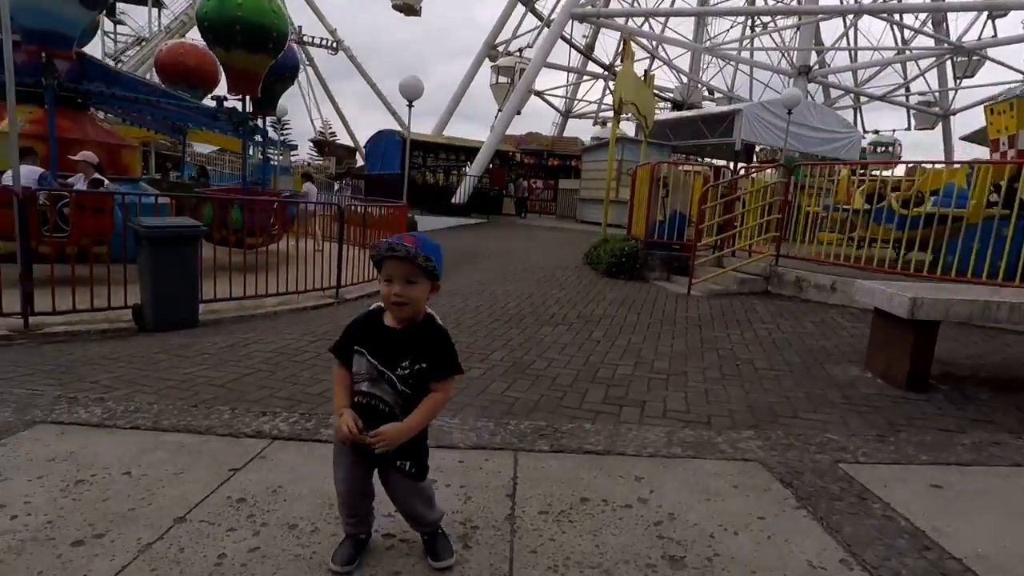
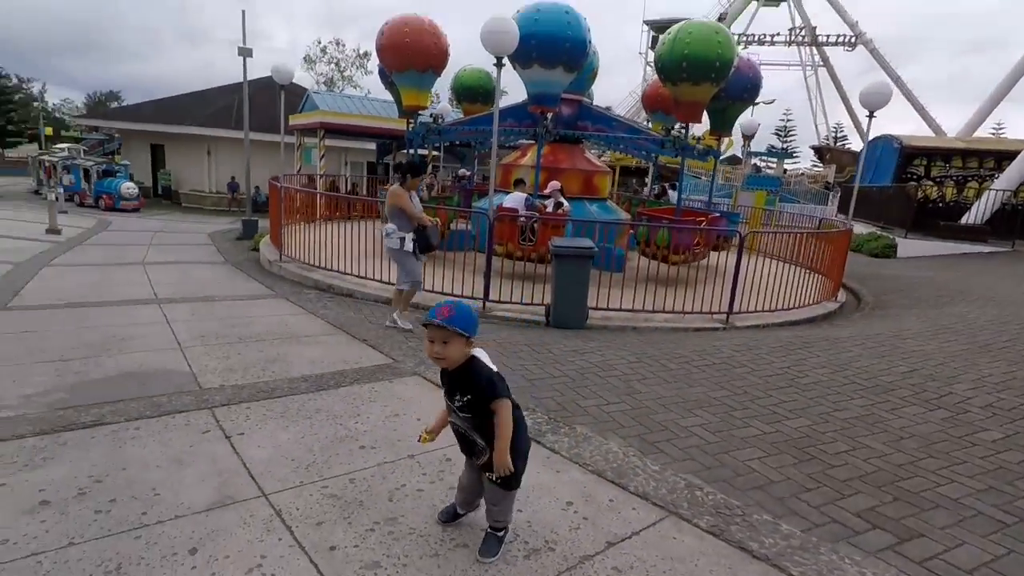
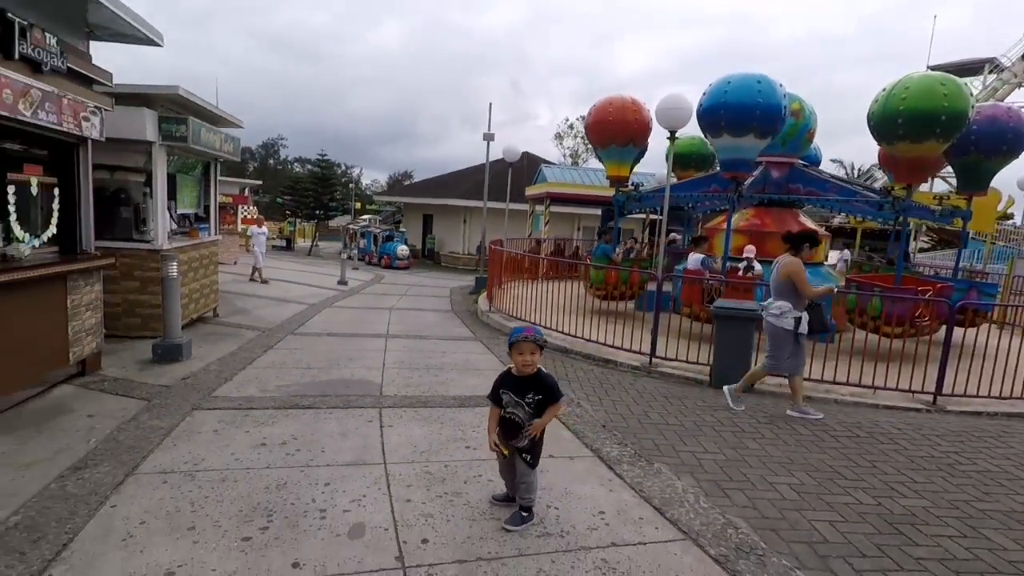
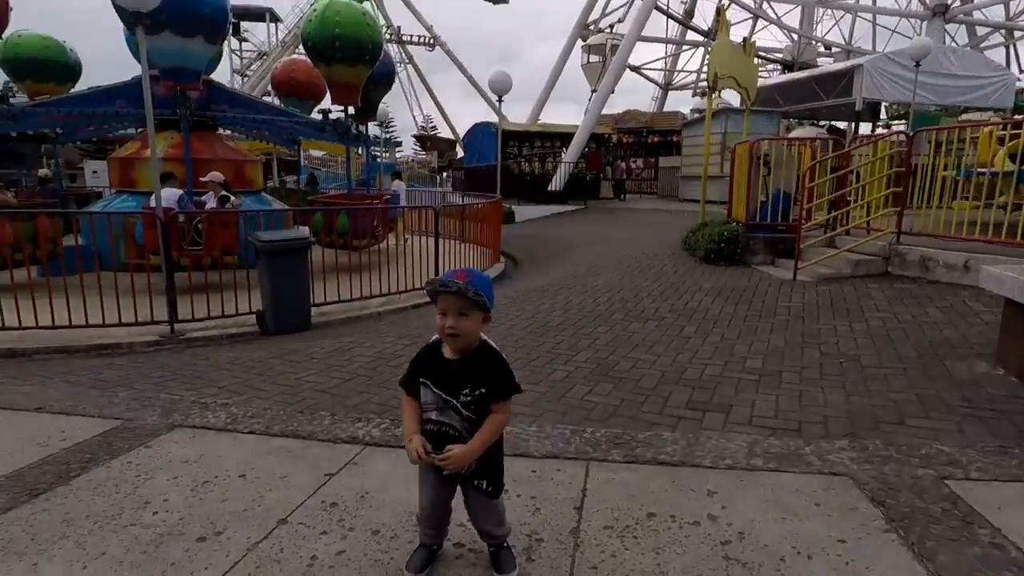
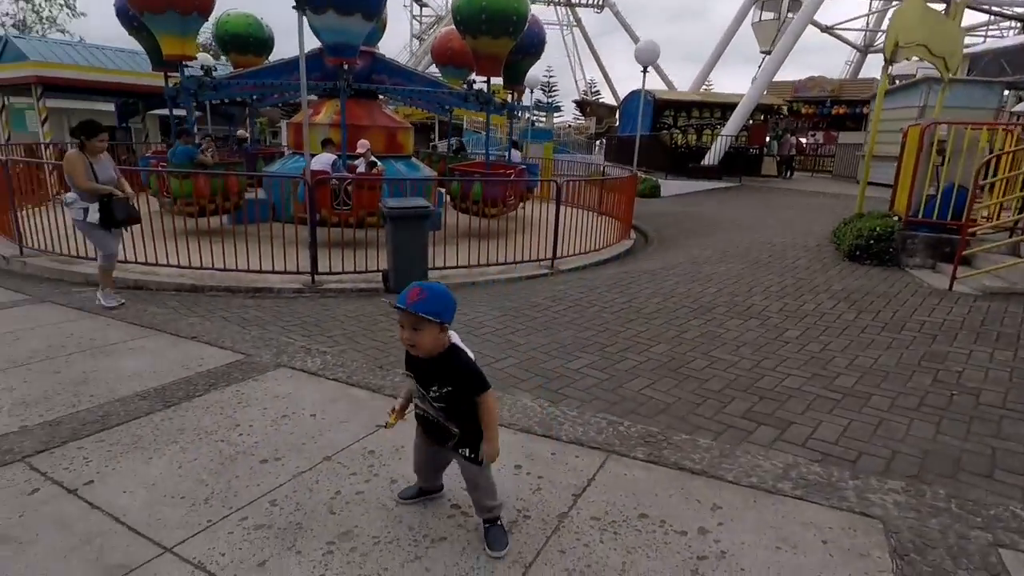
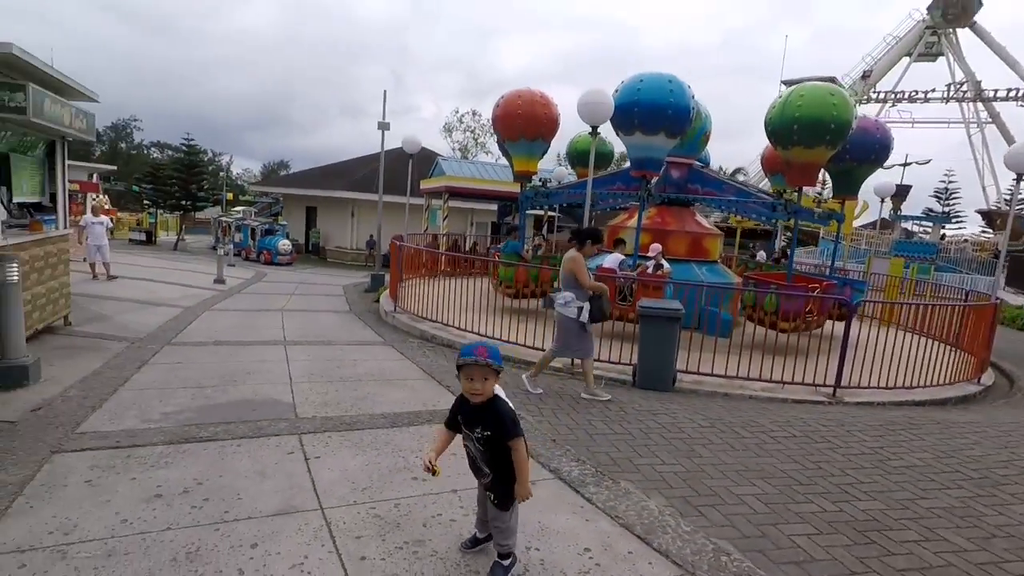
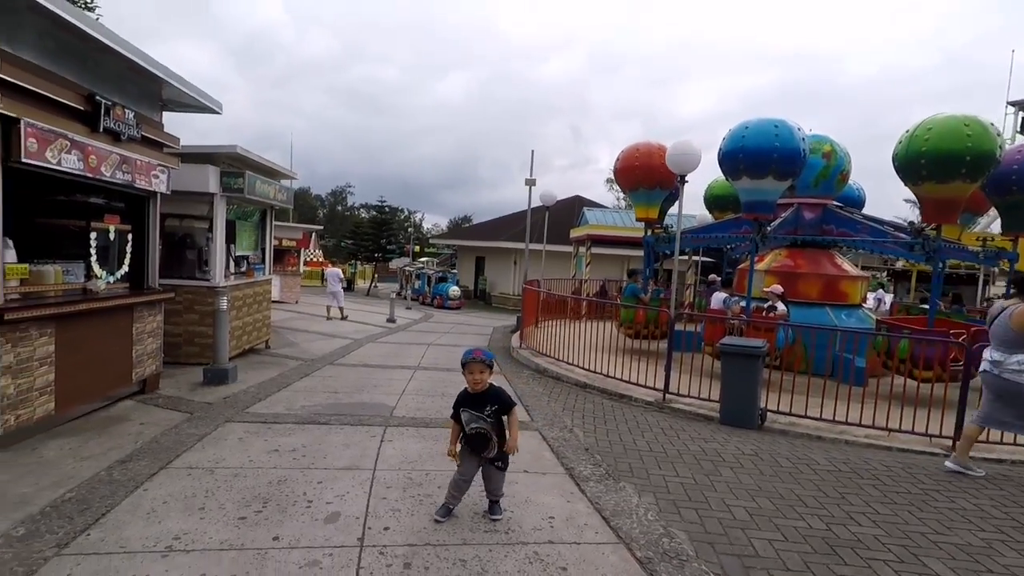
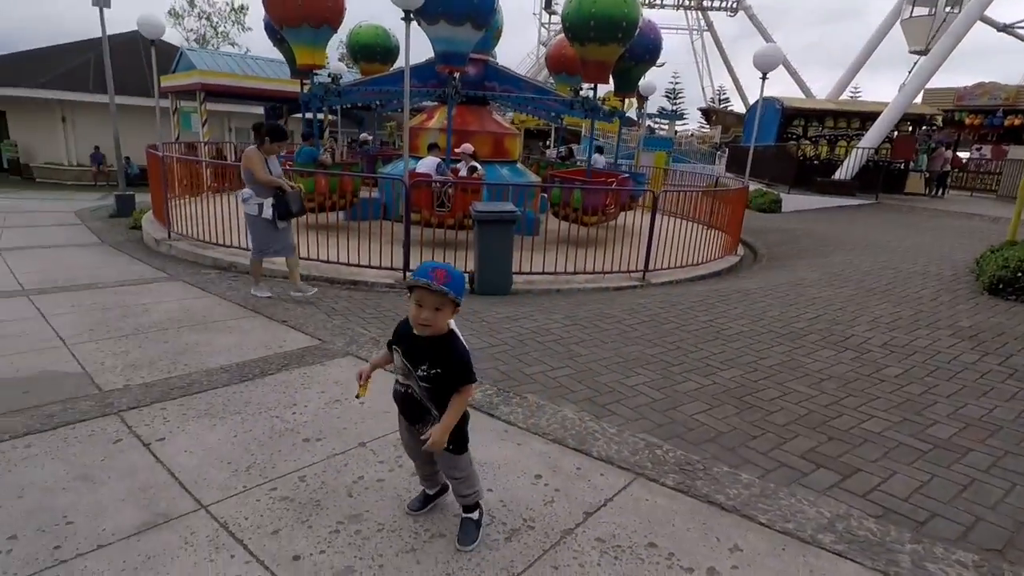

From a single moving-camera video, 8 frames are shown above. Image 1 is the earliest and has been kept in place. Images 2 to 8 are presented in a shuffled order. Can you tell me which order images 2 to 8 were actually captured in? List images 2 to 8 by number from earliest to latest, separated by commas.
4, 5, 8, 2, 6, 3, 7
